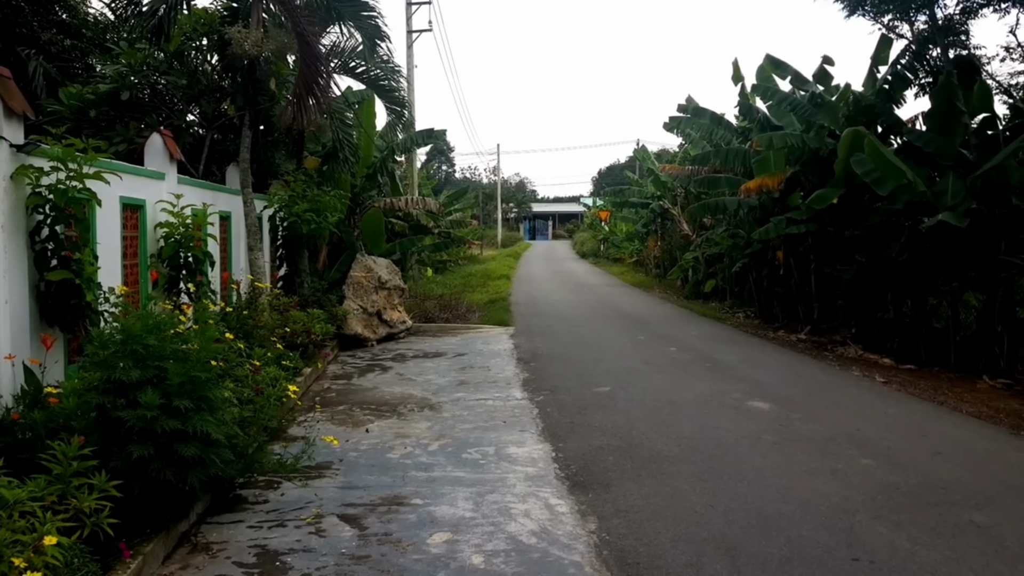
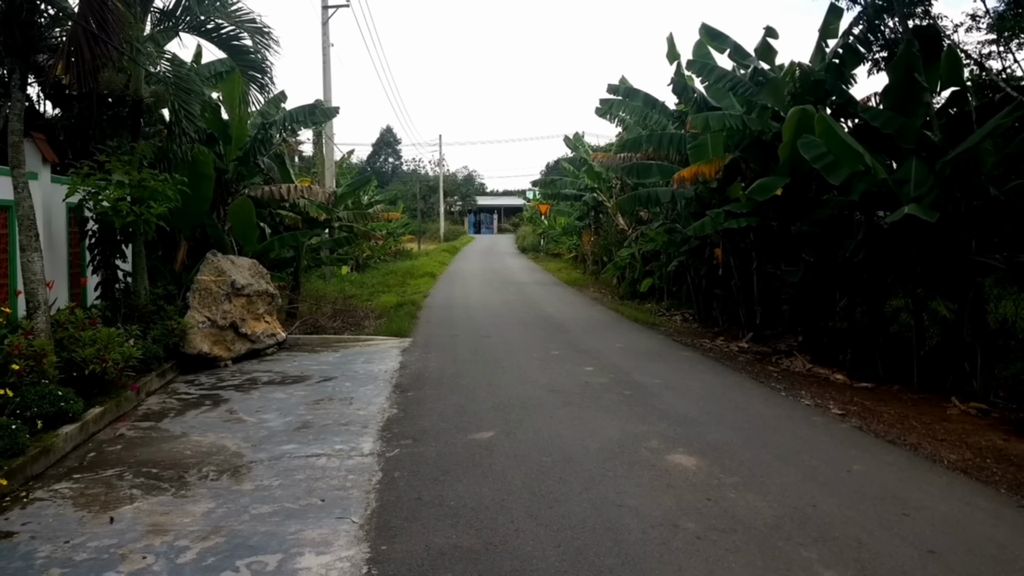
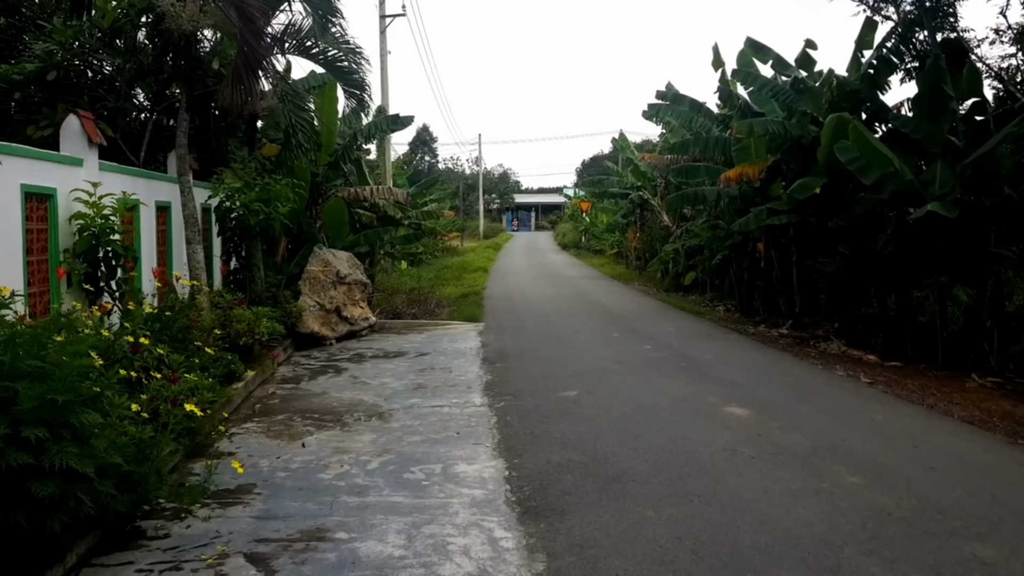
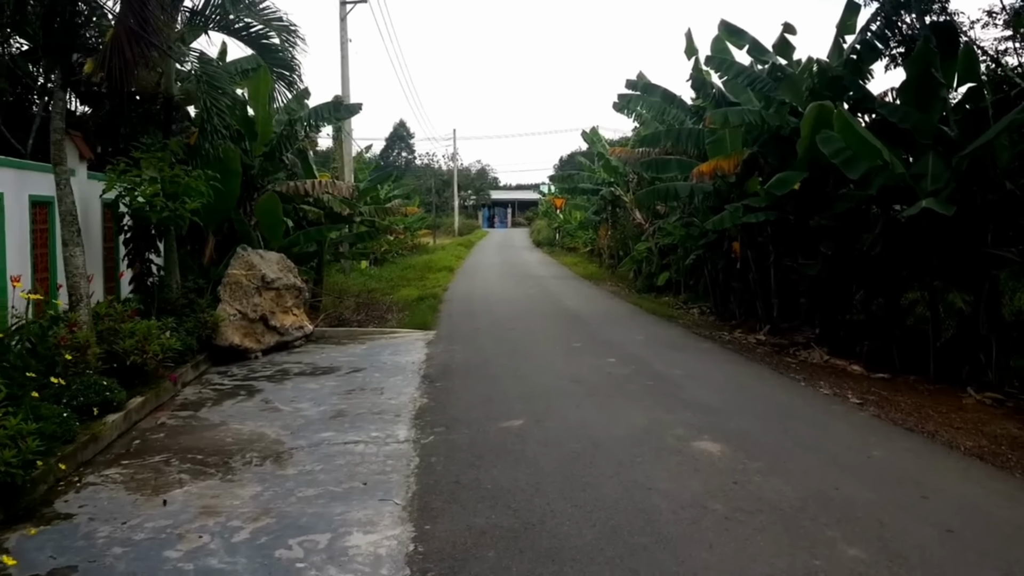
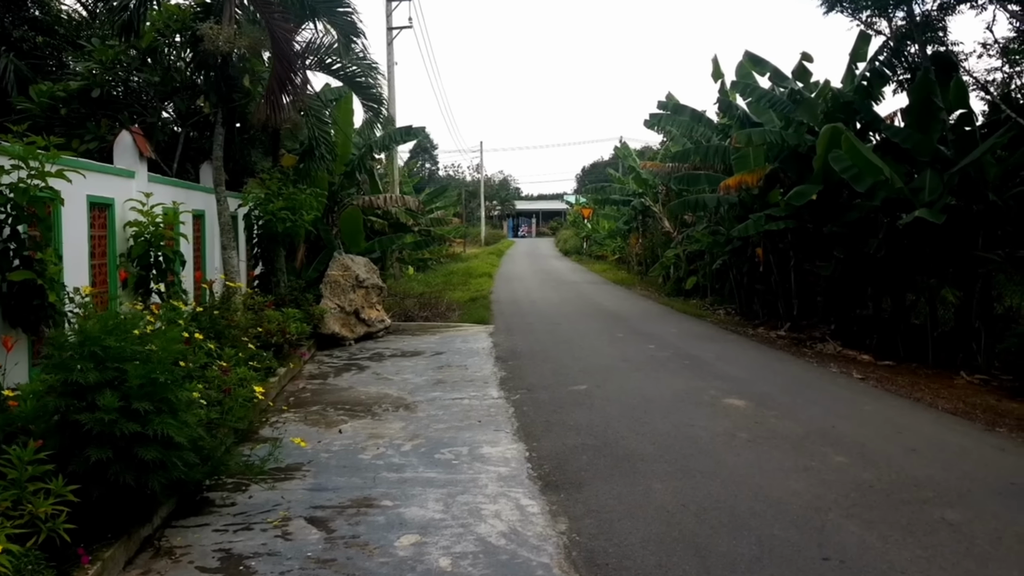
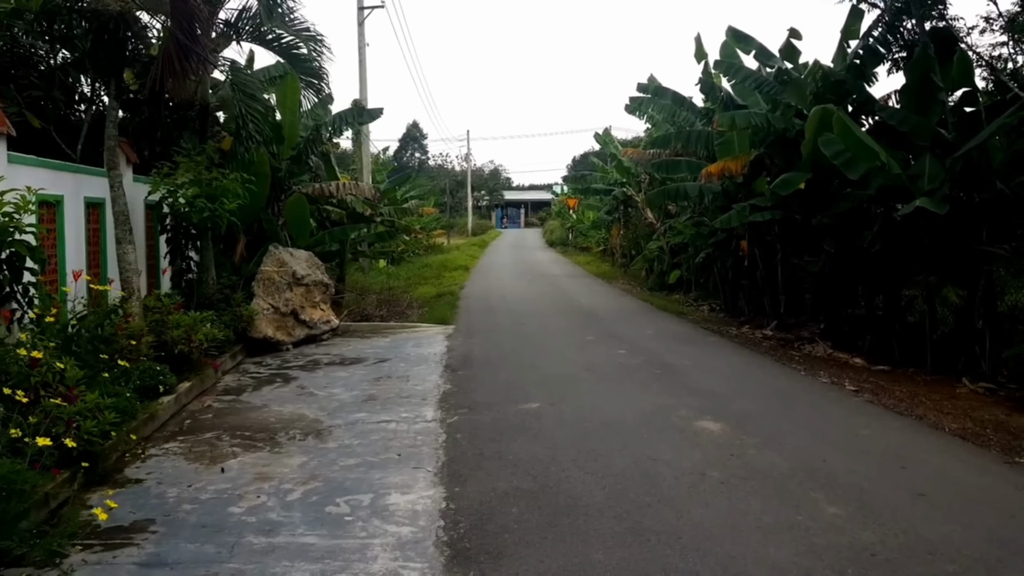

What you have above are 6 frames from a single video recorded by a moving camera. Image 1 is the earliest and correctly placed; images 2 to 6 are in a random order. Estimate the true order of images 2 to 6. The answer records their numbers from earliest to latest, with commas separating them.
5, 3, 6, 4, 2
